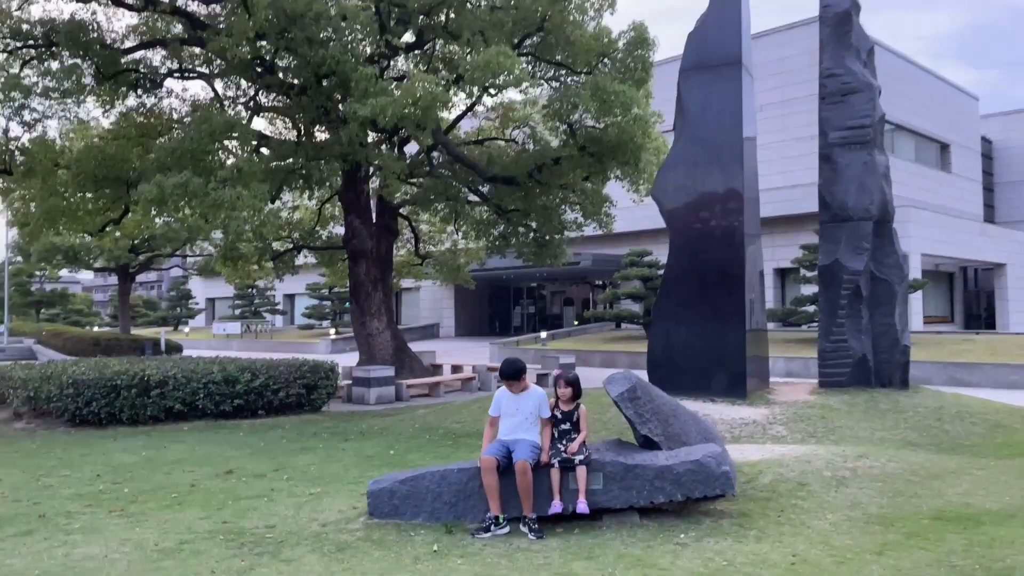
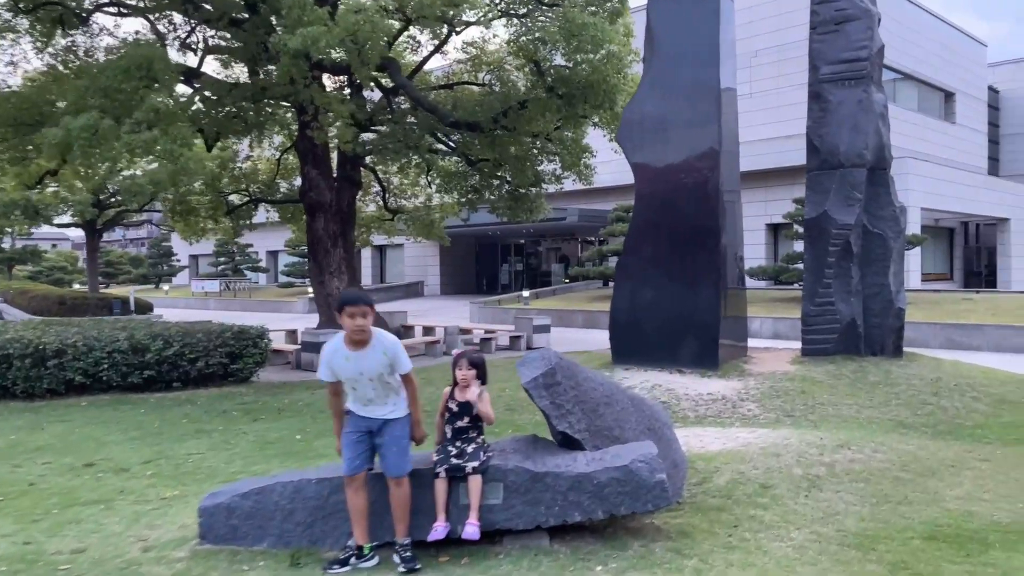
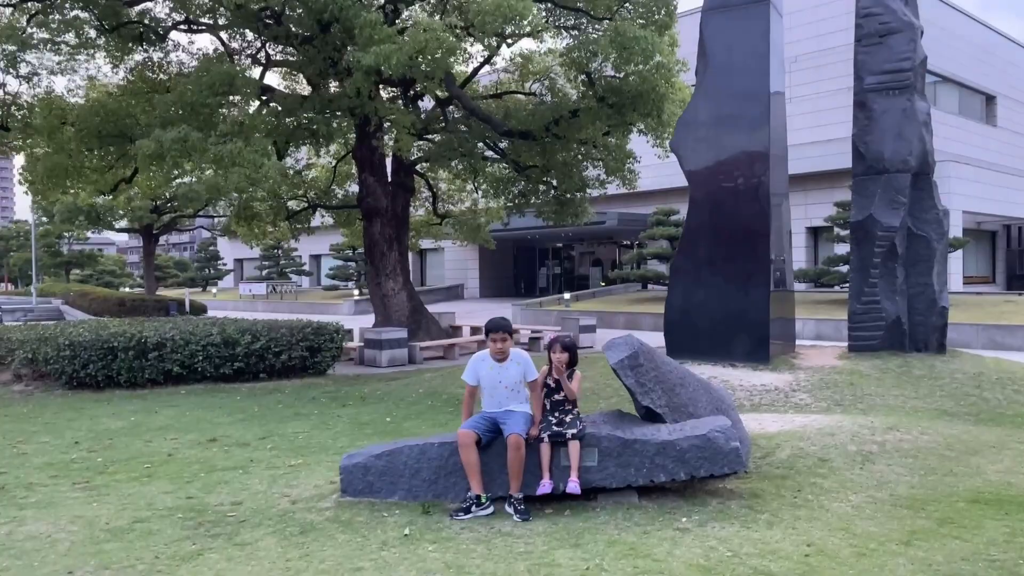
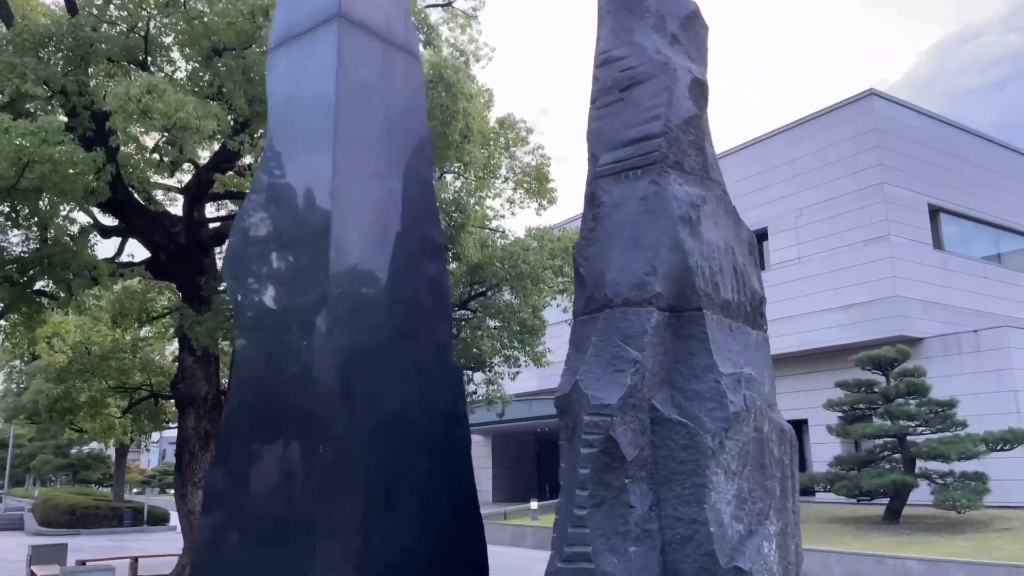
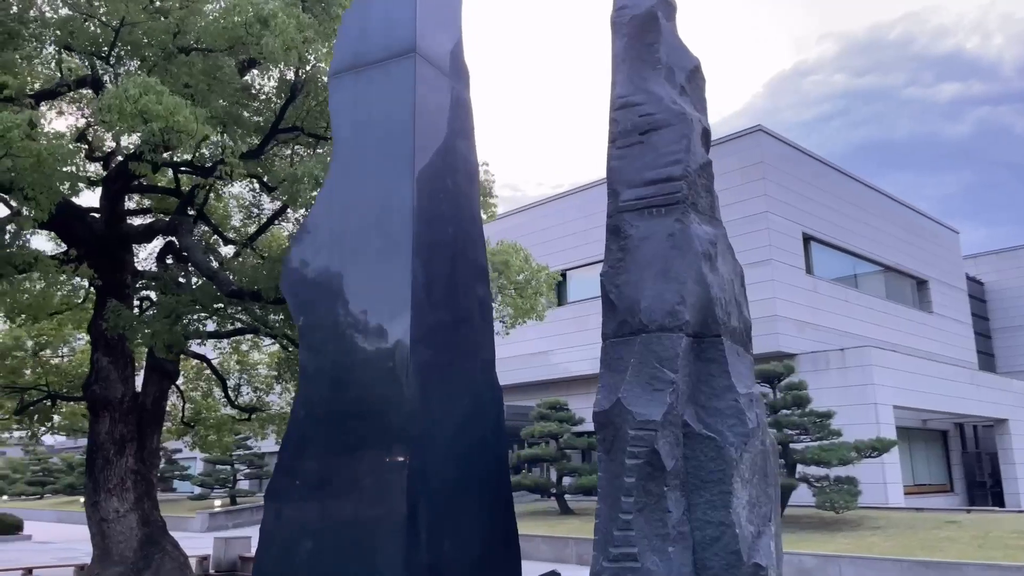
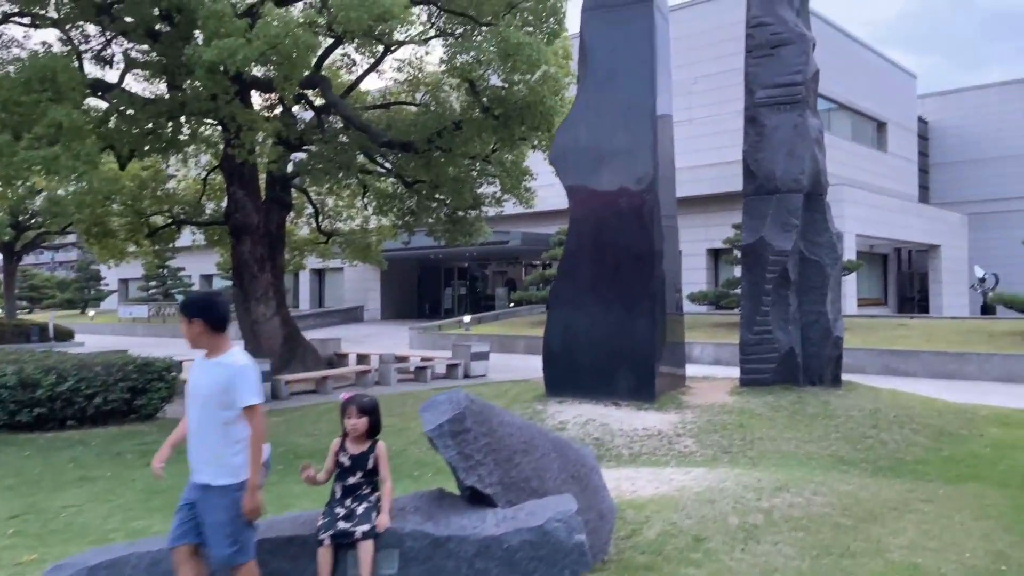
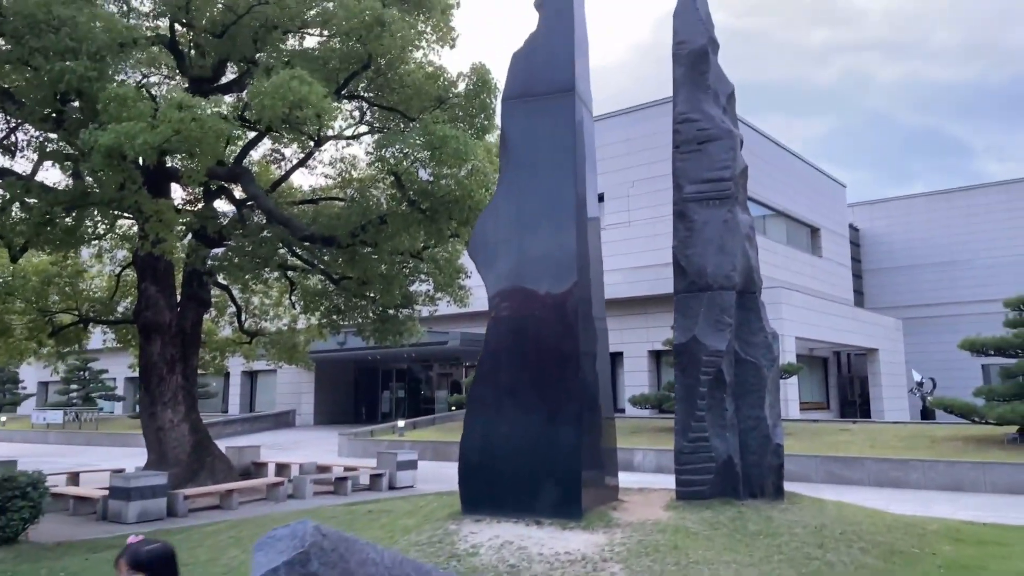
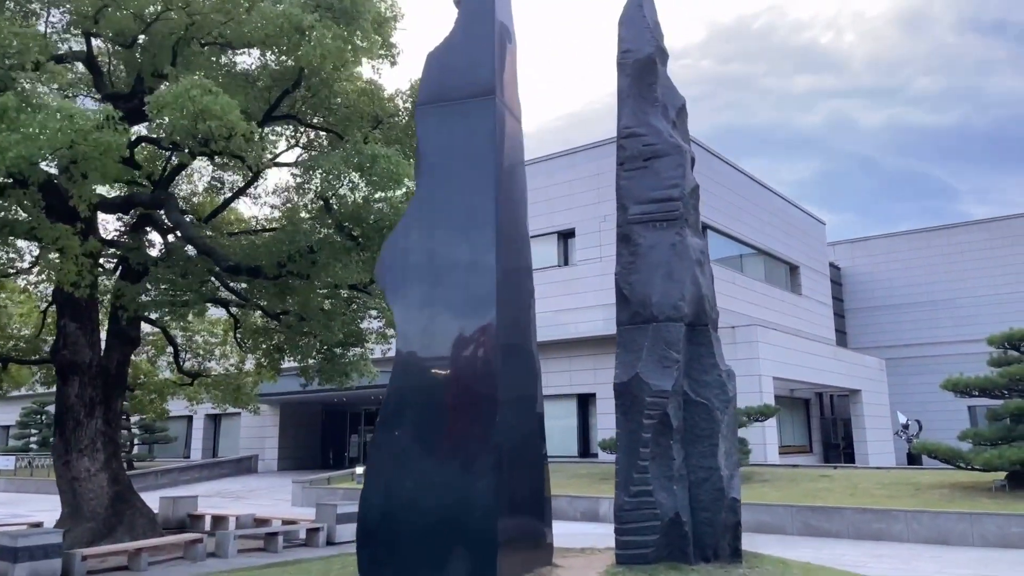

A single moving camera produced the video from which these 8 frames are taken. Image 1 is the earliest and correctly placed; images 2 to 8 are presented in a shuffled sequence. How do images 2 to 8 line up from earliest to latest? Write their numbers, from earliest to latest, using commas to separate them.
3, 2, 6, 7, 8, 5, 4
